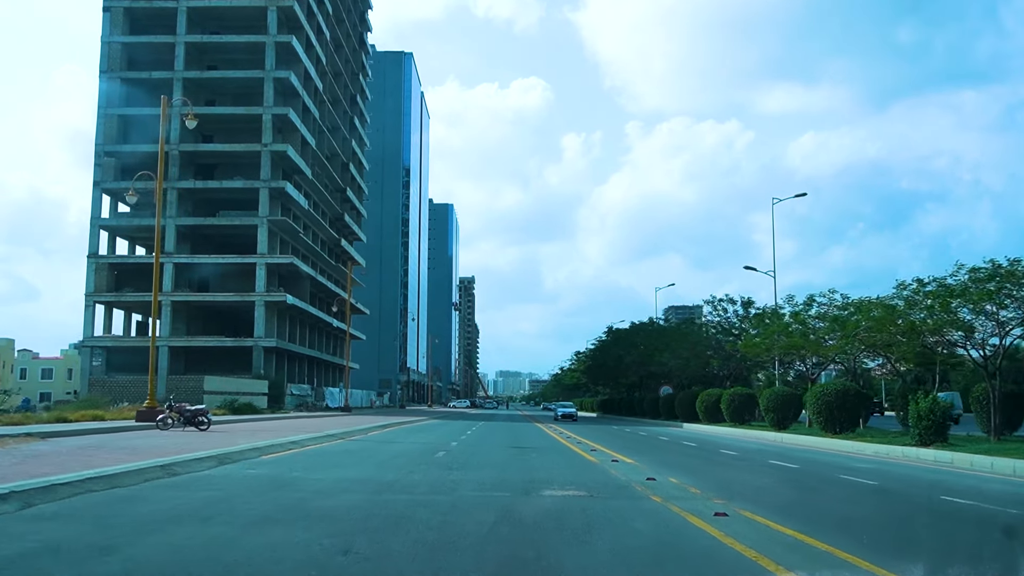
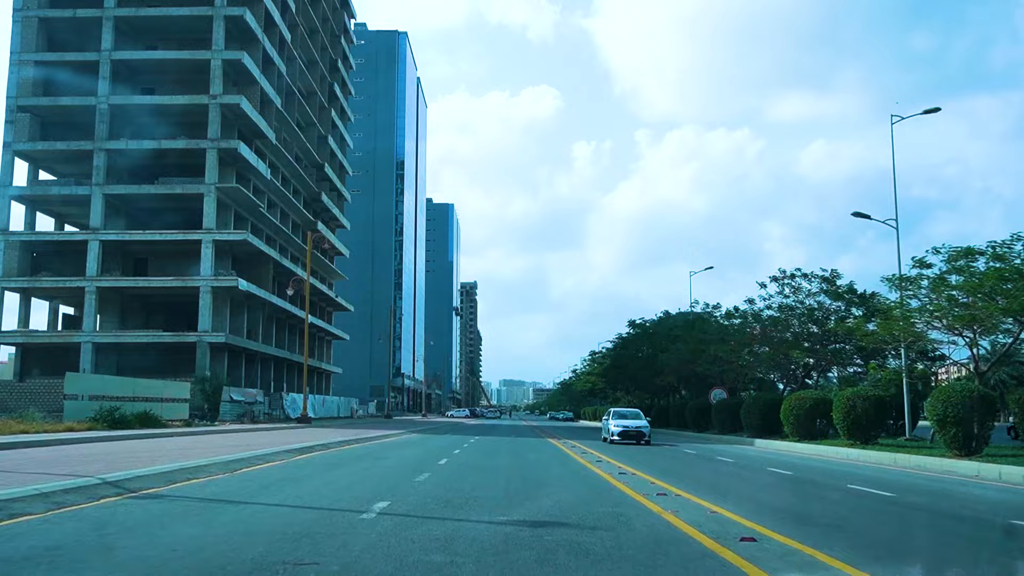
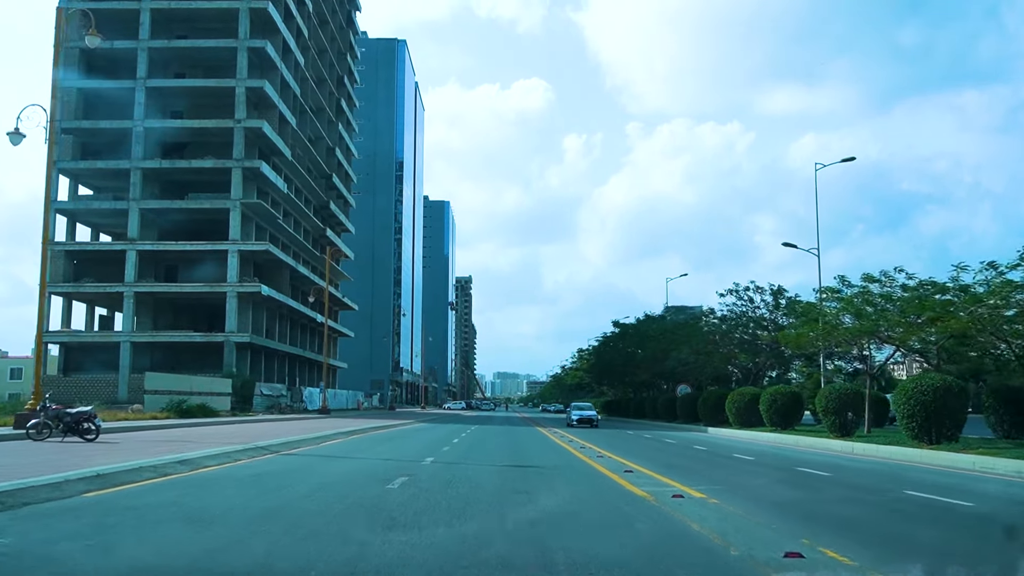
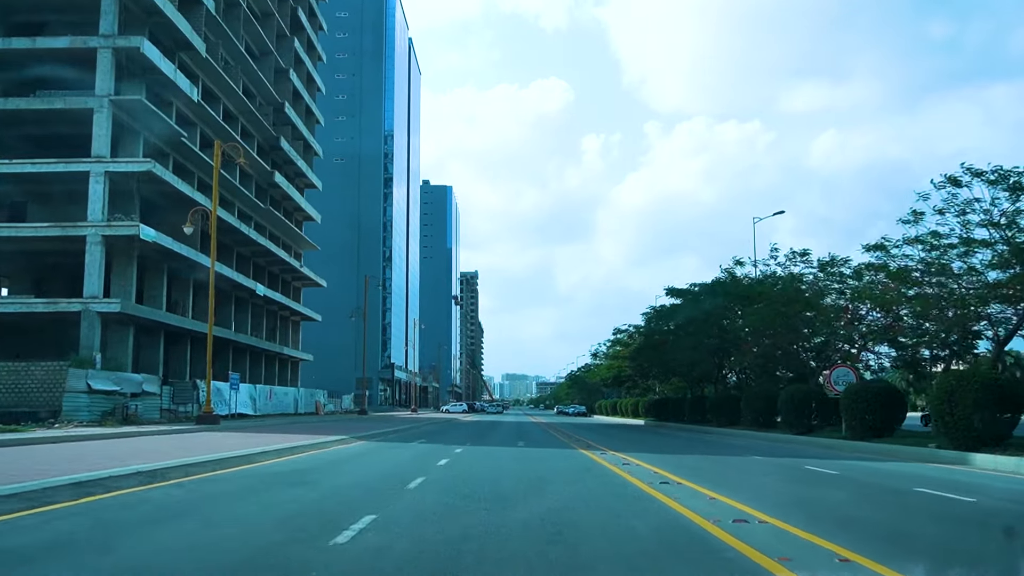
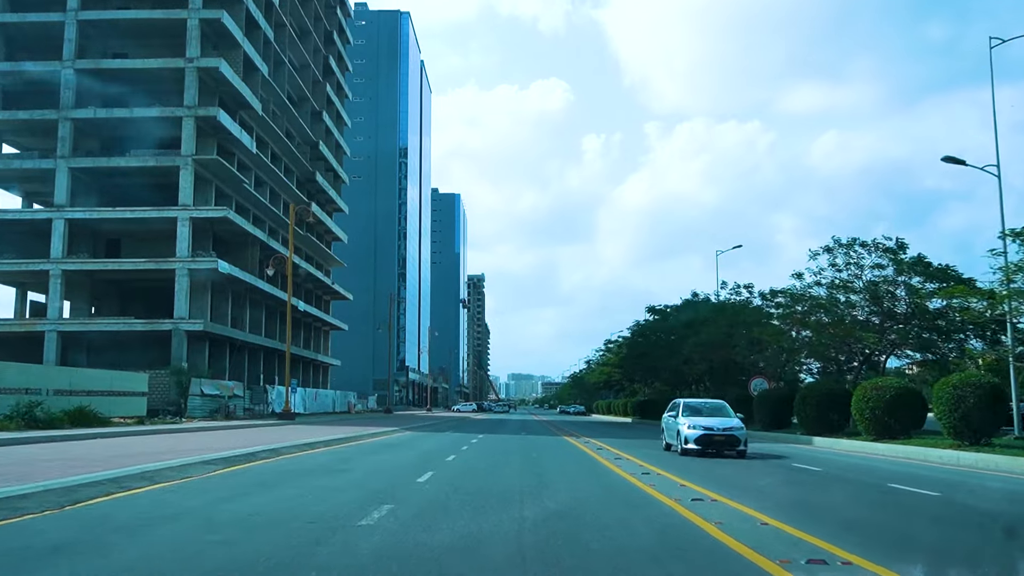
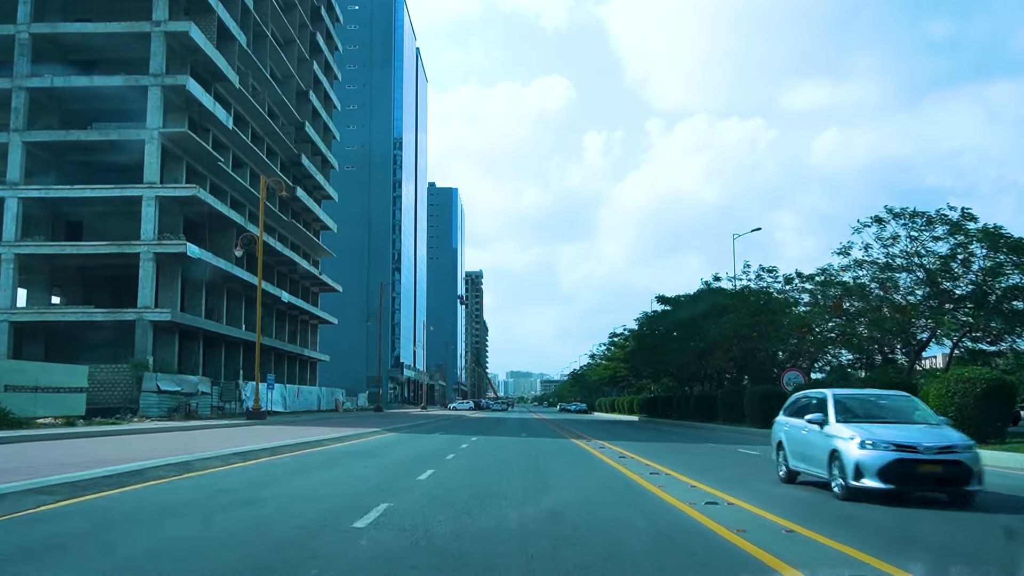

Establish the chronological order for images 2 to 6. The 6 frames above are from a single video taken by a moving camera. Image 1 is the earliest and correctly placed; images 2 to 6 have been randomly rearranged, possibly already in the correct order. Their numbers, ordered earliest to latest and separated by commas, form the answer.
3, 2, 5, 6, 4
